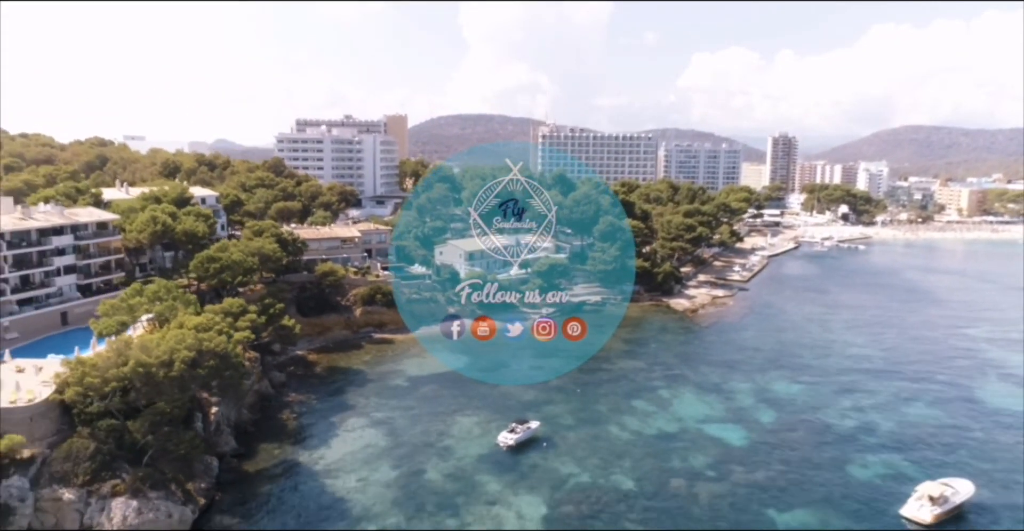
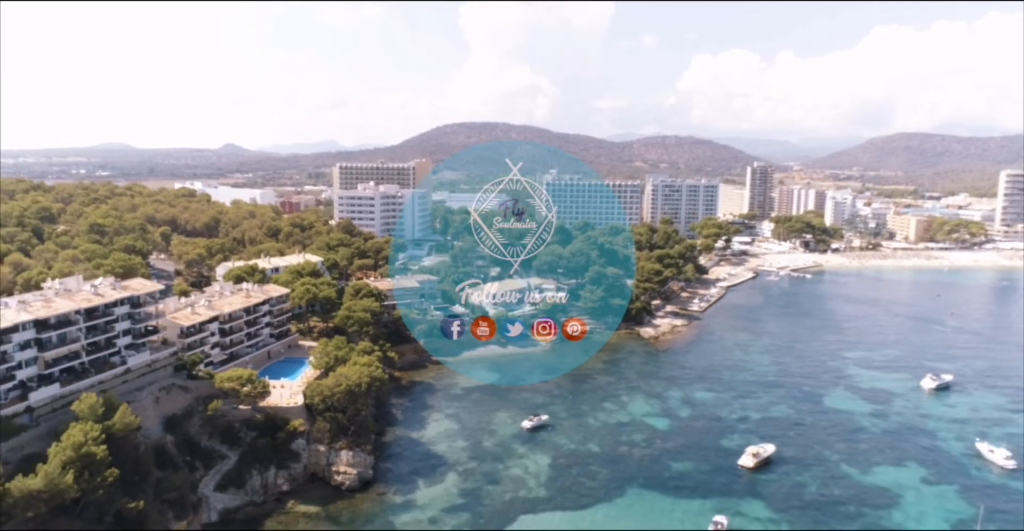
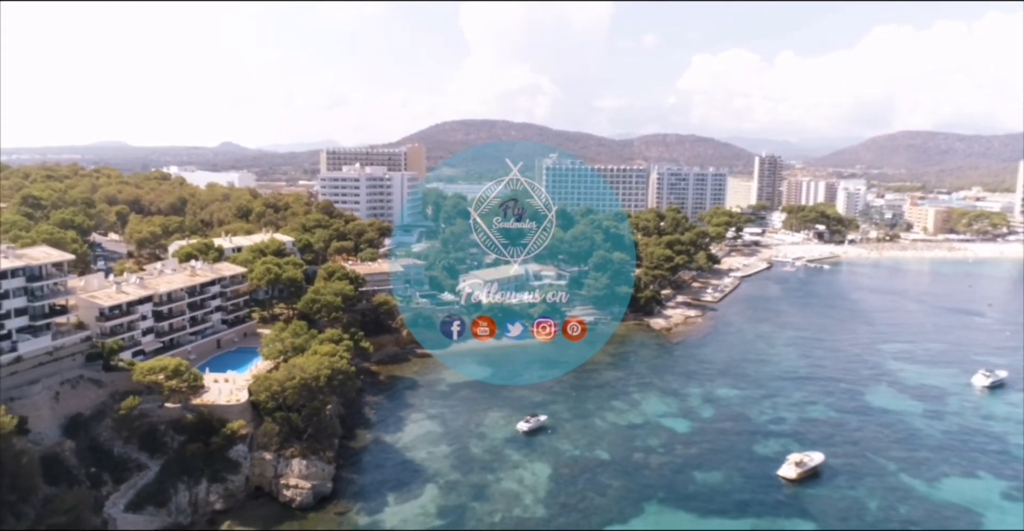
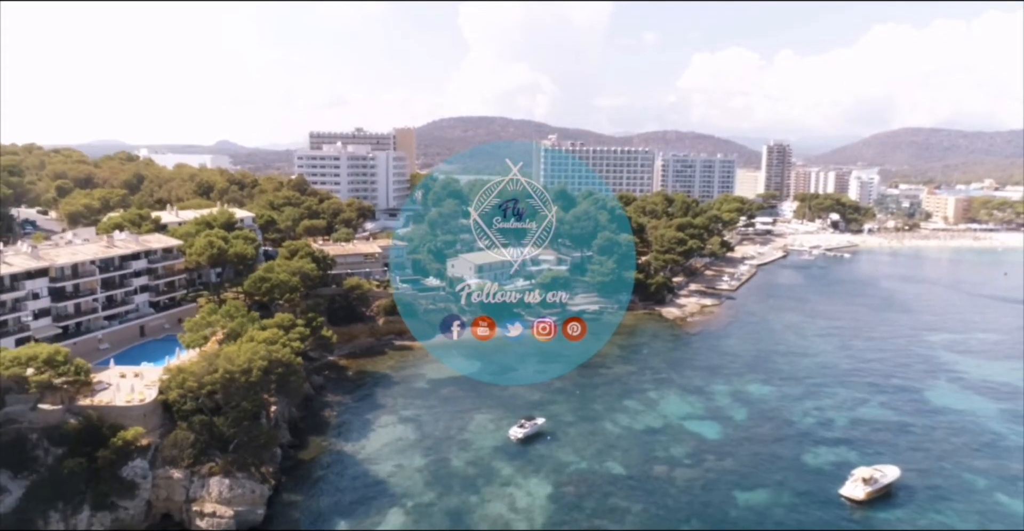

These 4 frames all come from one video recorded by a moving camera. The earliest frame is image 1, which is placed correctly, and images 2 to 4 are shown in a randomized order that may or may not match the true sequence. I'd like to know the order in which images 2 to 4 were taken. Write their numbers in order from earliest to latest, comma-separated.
4, 3, 2
